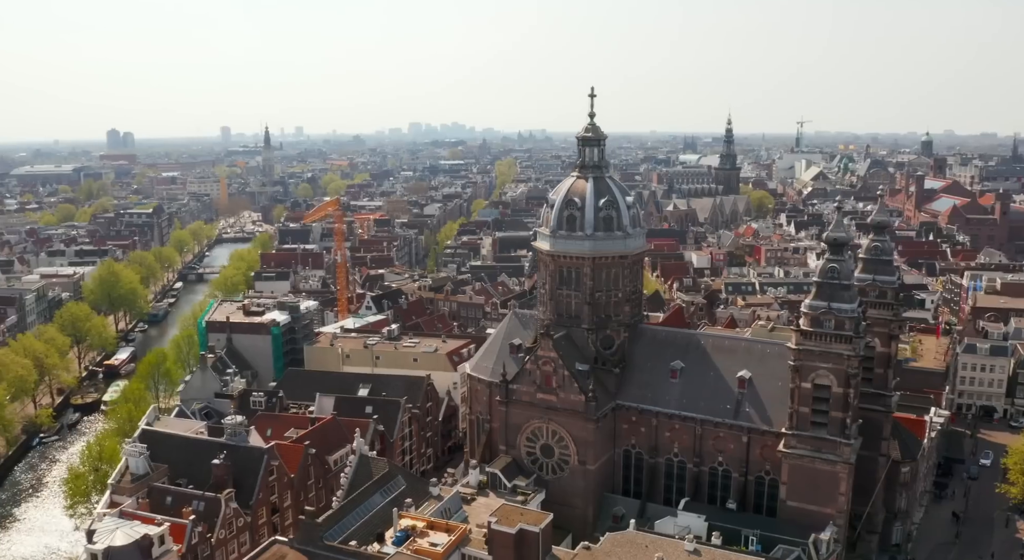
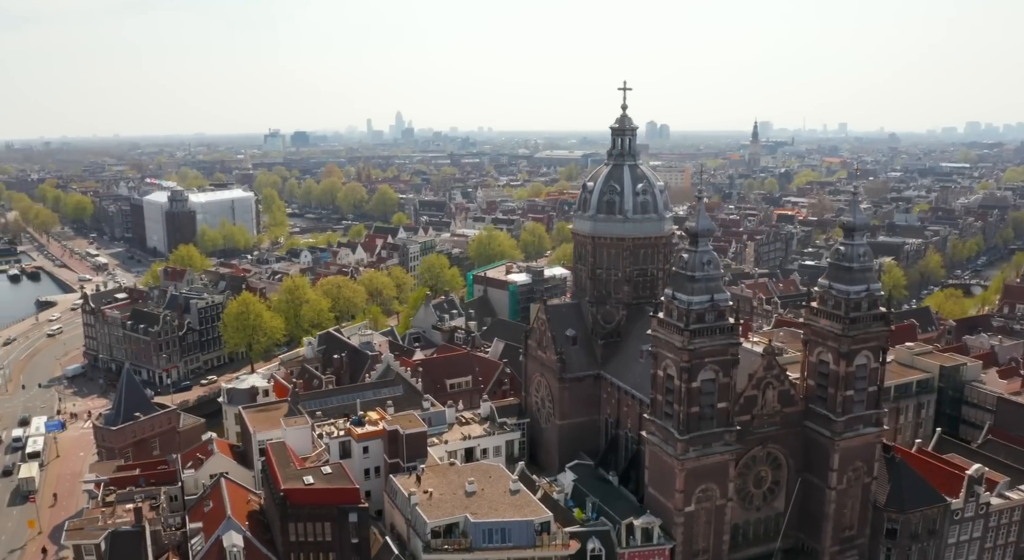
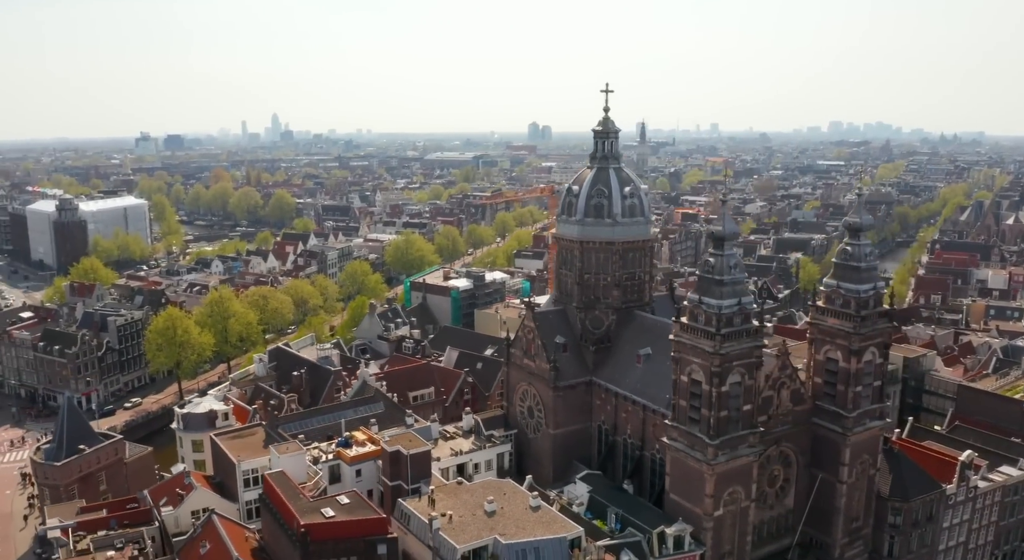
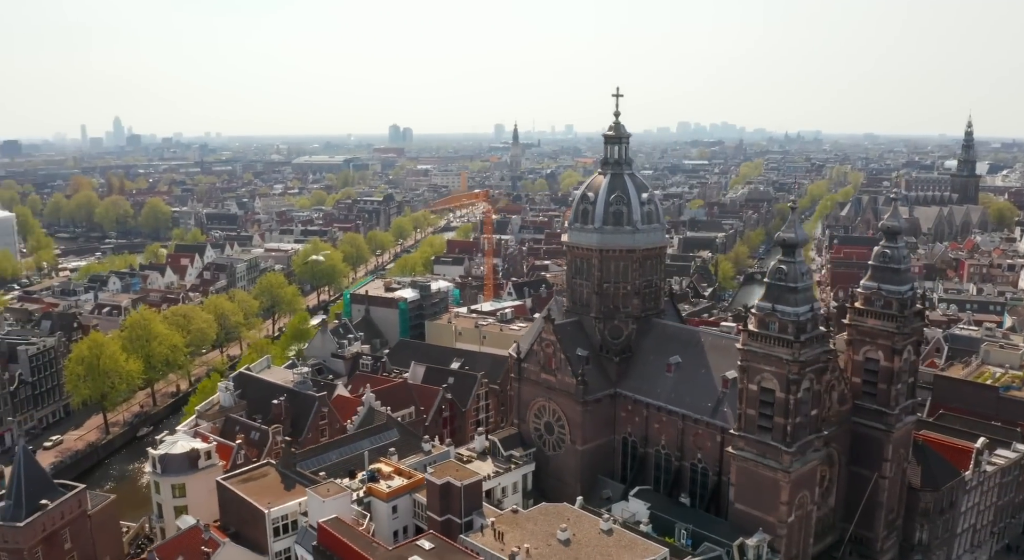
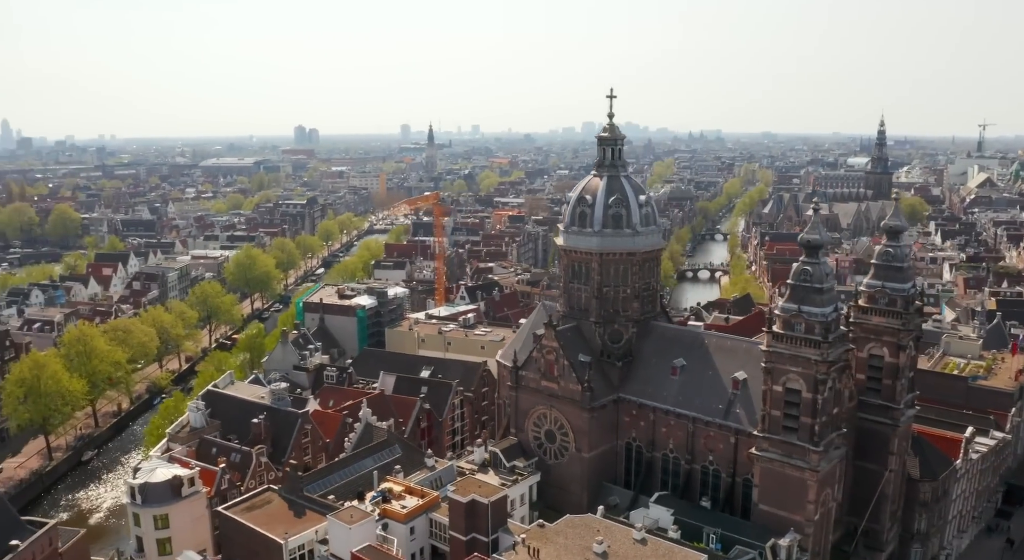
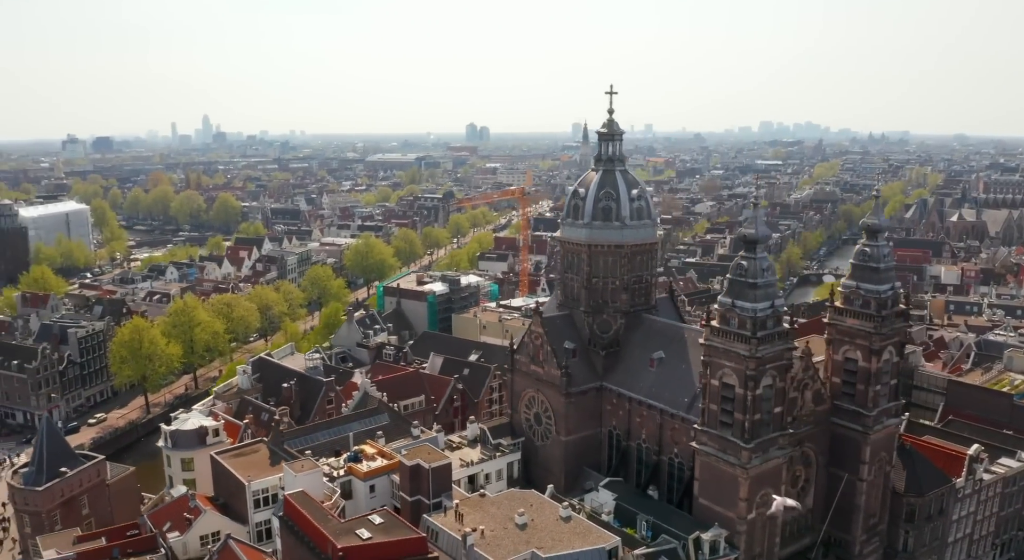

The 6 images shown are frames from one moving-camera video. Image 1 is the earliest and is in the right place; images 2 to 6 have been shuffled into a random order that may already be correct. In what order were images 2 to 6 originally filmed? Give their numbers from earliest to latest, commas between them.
5, 4, 6, 3, 2
